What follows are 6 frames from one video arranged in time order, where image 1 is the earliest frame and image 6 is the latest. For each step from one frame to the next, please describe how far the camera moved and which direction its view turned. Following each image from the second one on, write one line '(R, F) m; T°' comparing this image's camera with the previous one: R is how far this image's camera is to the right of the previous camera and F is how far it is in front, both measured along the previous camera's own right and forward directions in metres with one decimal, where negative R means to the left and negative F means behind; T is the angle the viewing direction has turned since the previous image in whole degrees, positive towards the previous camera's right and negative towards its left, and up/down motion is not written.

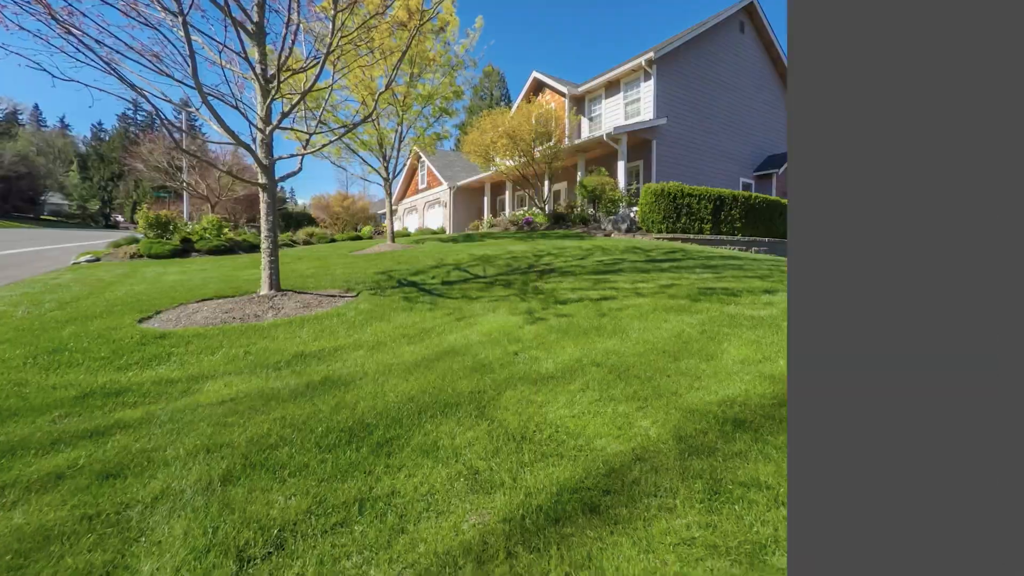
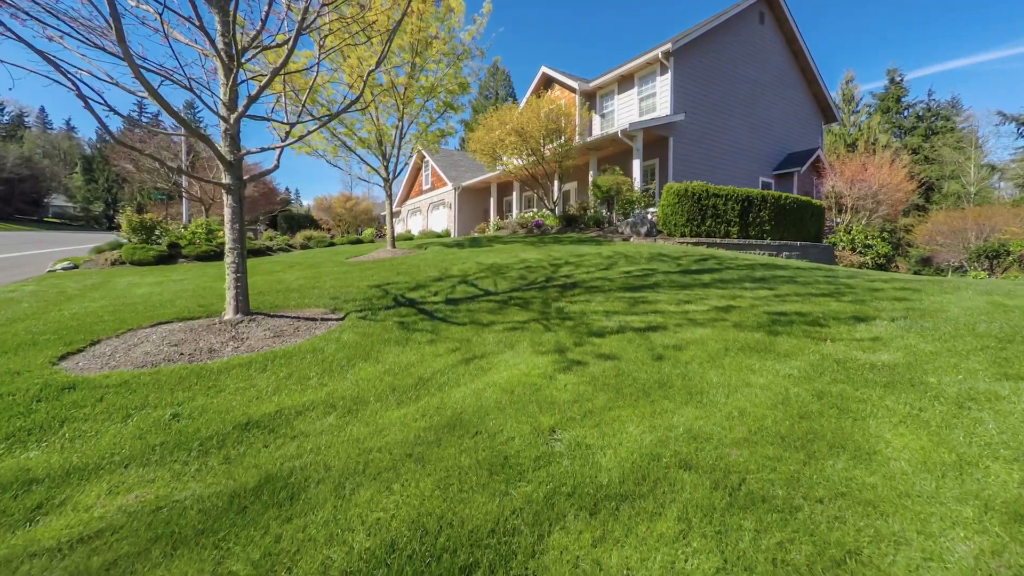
(-0.2, +1.0) m; -1°
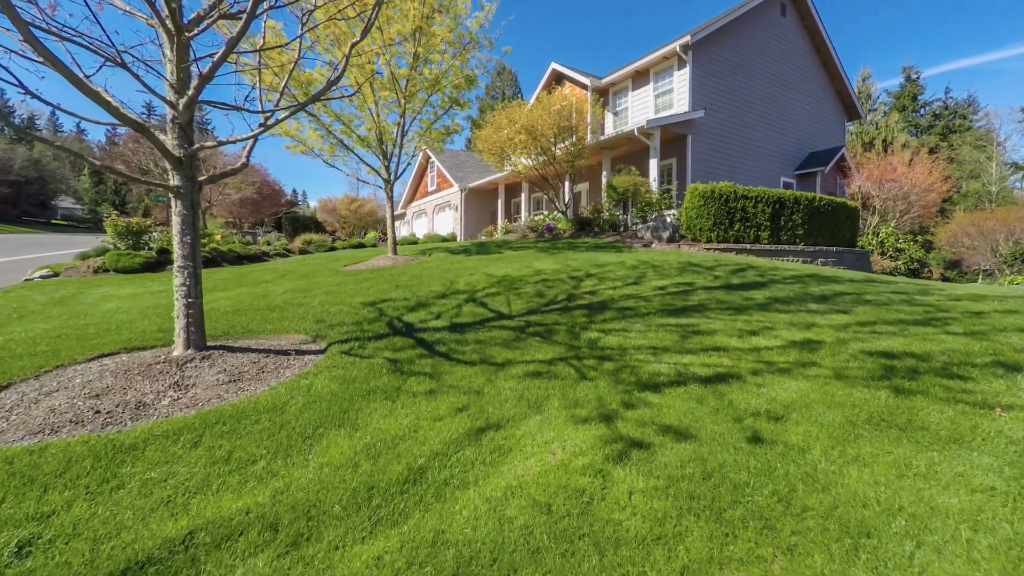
(-0.2, +0.9) m; -1°
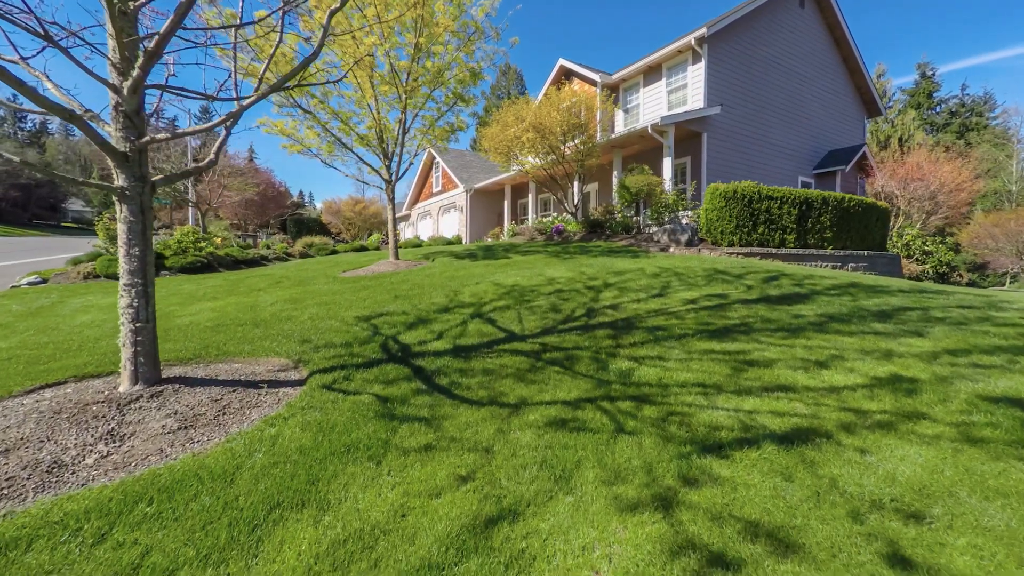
(-0.1, +0.6) m; -1°
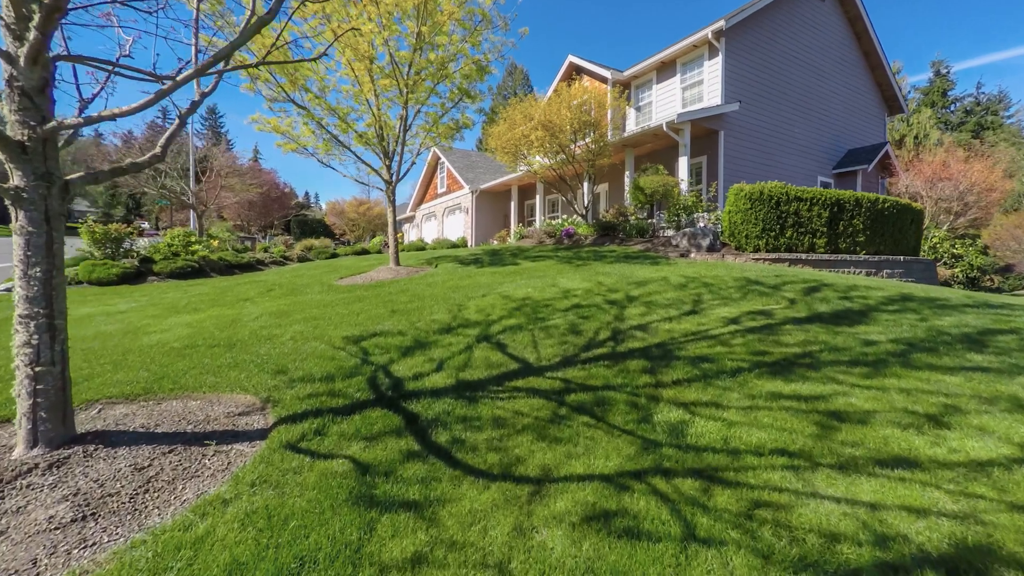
(-0.1, +0.7) m; -1°
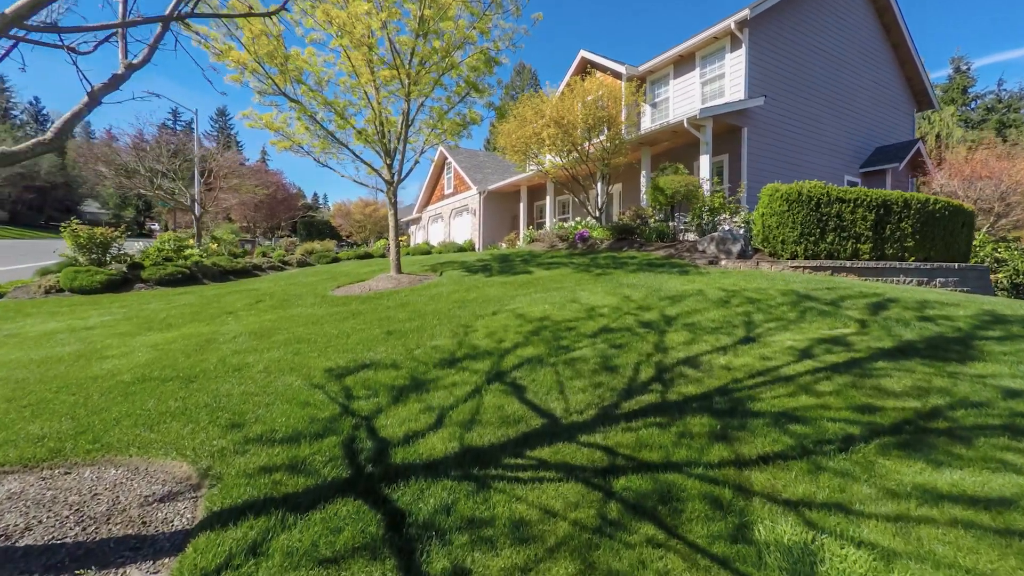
(-0.1, +0.8) m; -1°
